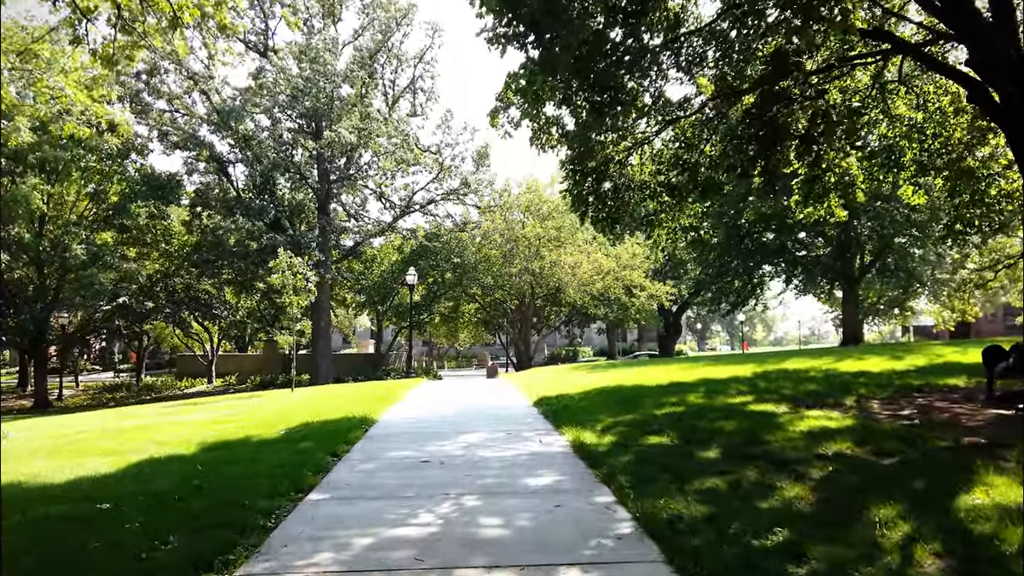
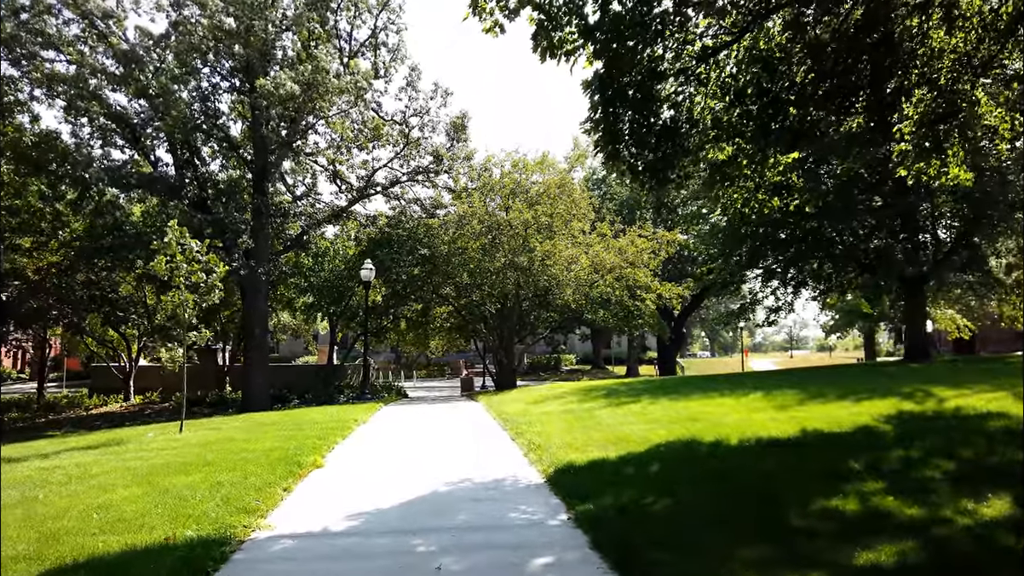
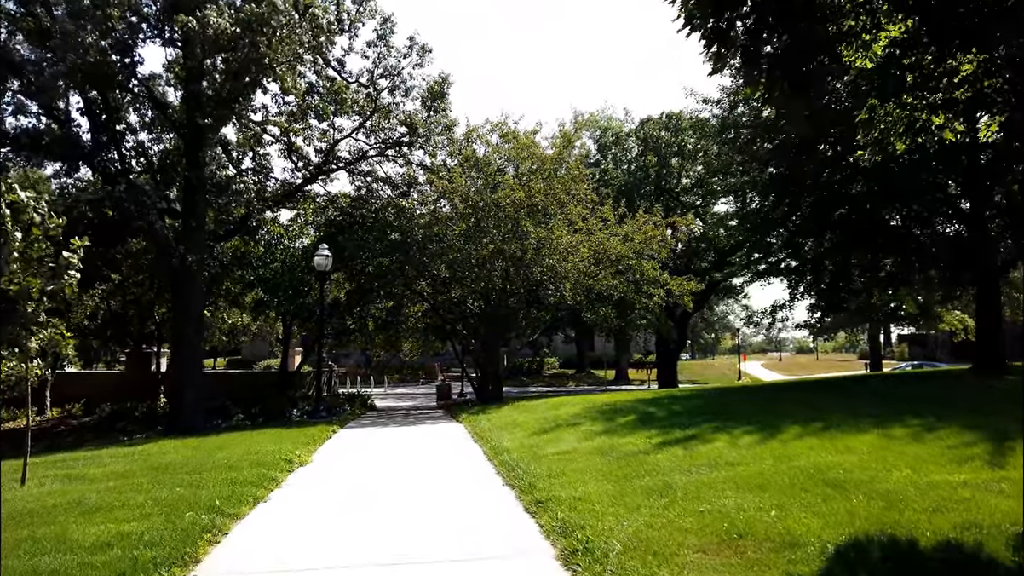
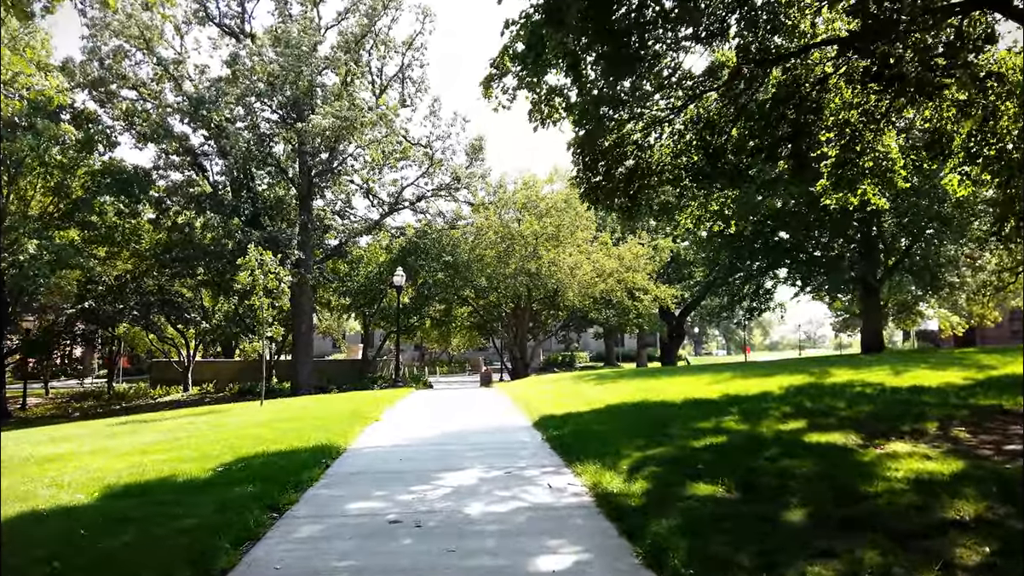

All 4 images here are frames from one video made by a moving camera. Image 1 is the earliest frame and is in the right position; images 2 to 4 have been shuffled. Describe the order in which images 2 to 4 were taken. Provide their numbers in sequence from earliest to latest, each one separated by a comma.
4, 2, 3
